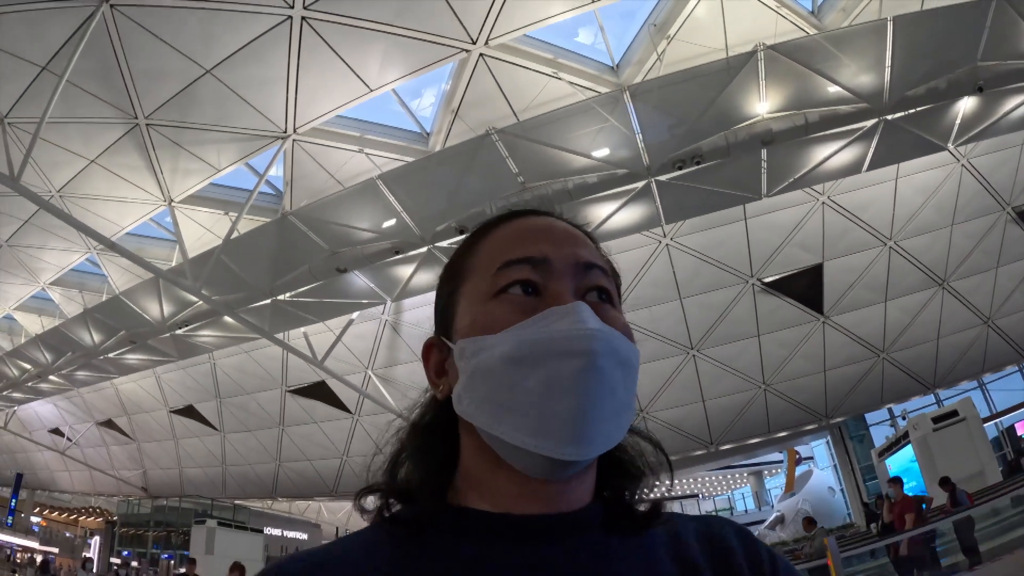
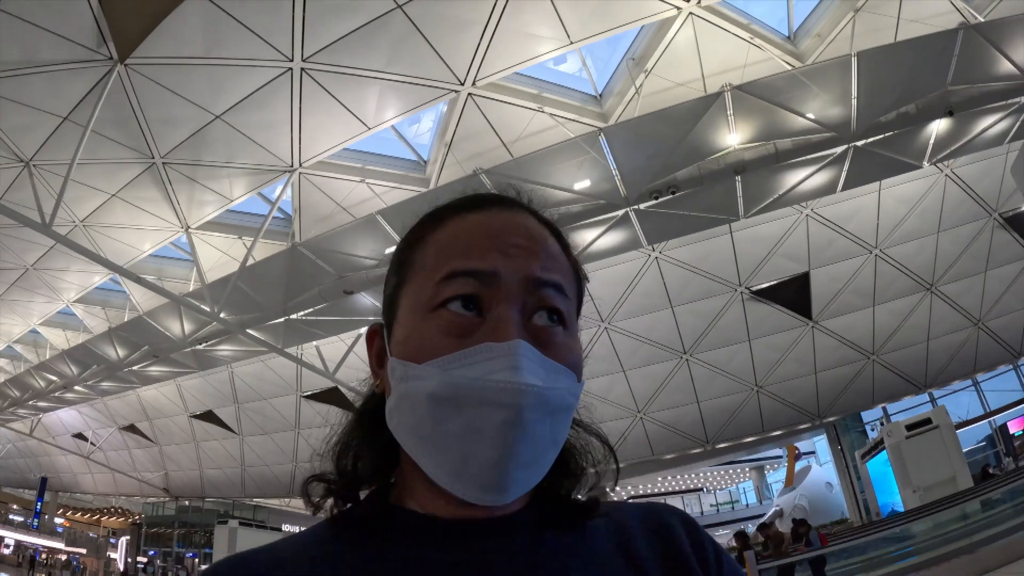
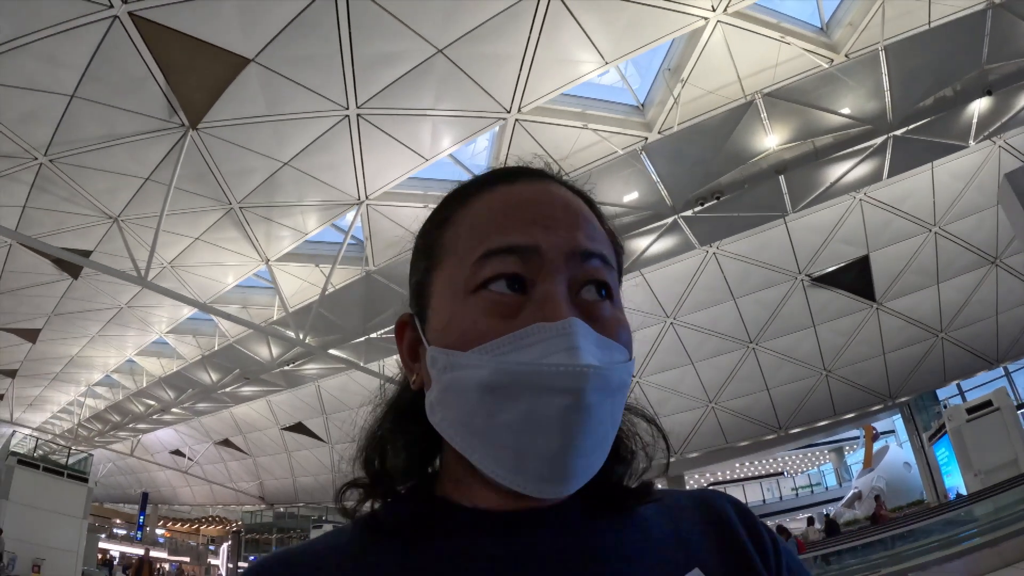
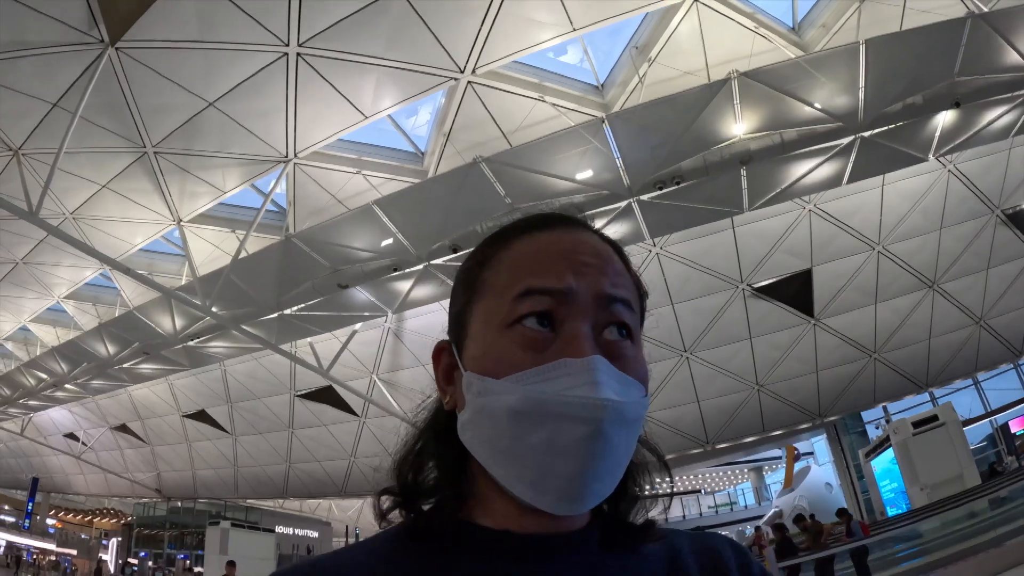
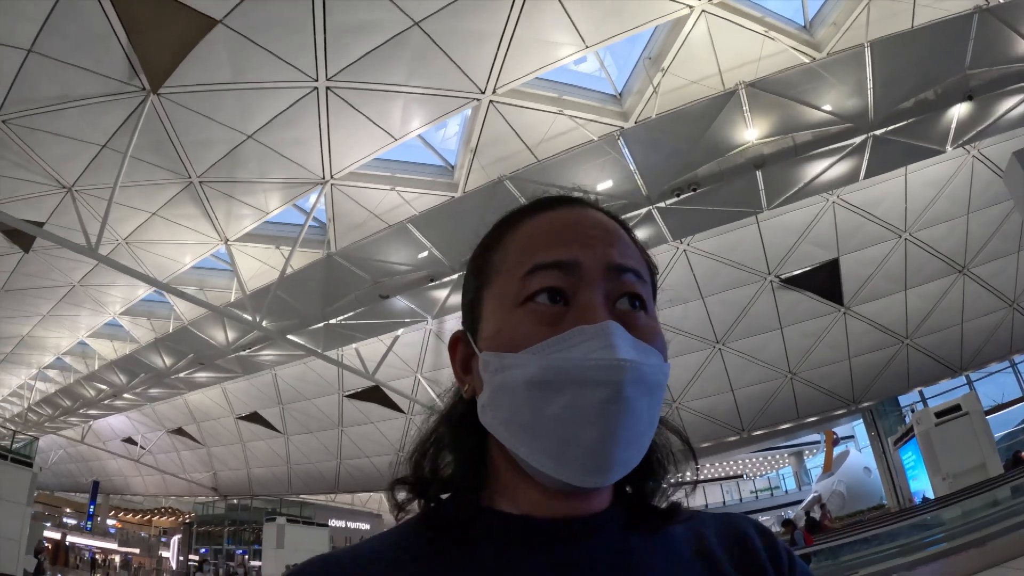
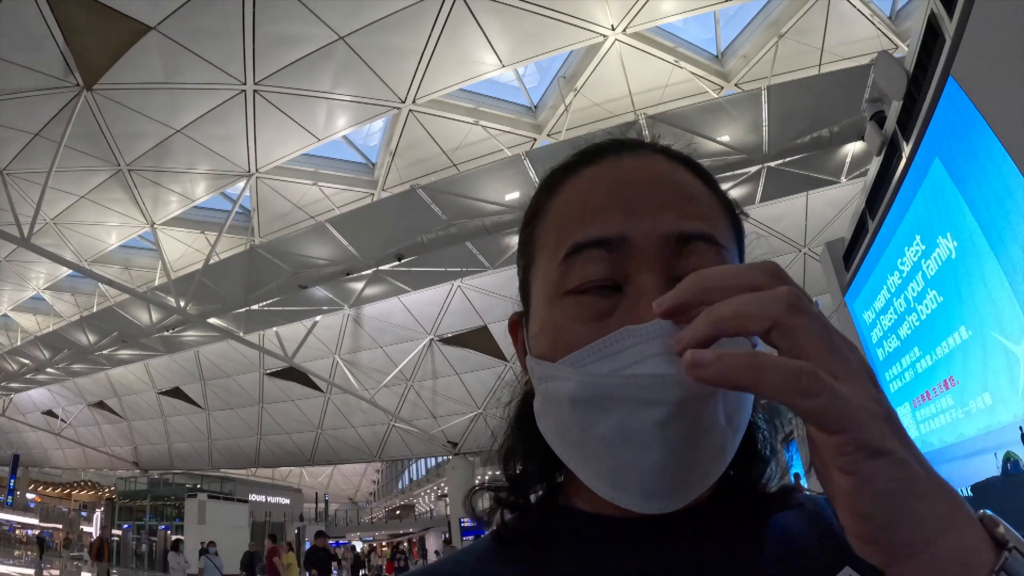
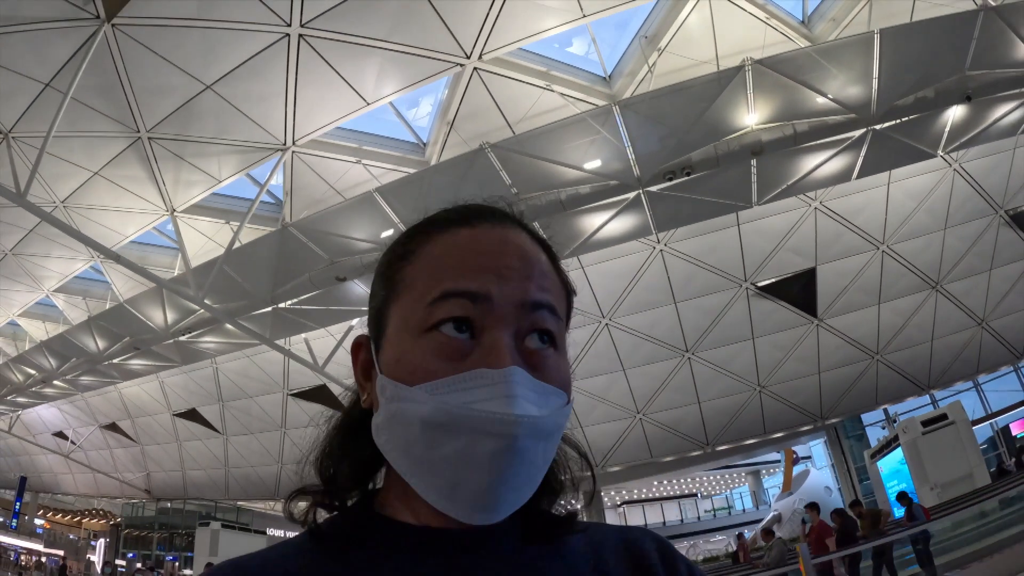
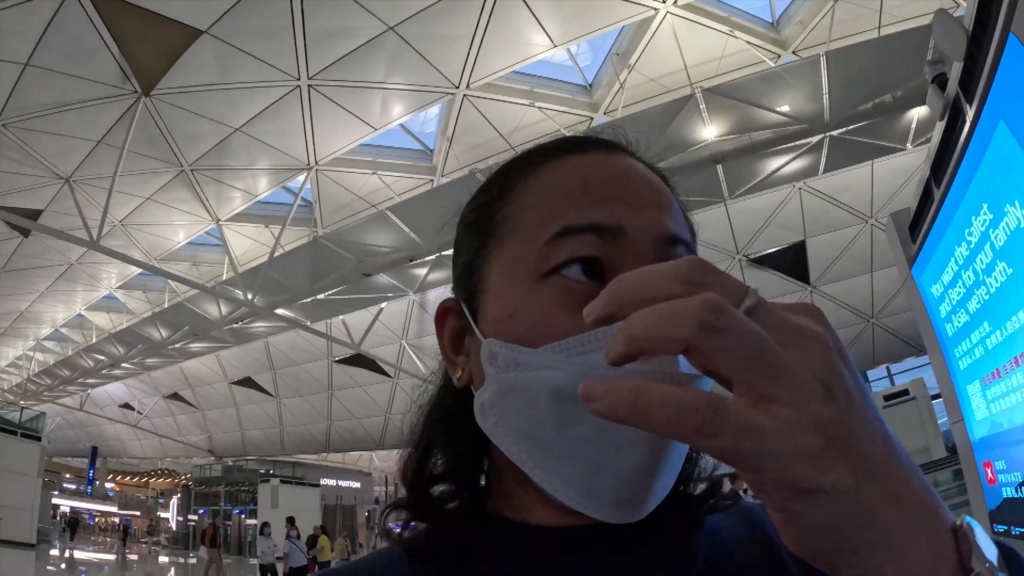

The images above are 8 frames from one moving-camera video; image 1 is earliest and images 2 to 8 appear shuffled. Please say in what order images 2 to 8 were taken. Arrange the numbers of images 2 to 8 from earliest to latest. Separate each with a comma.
7, 4, 2, 5, 3, 6, 8
